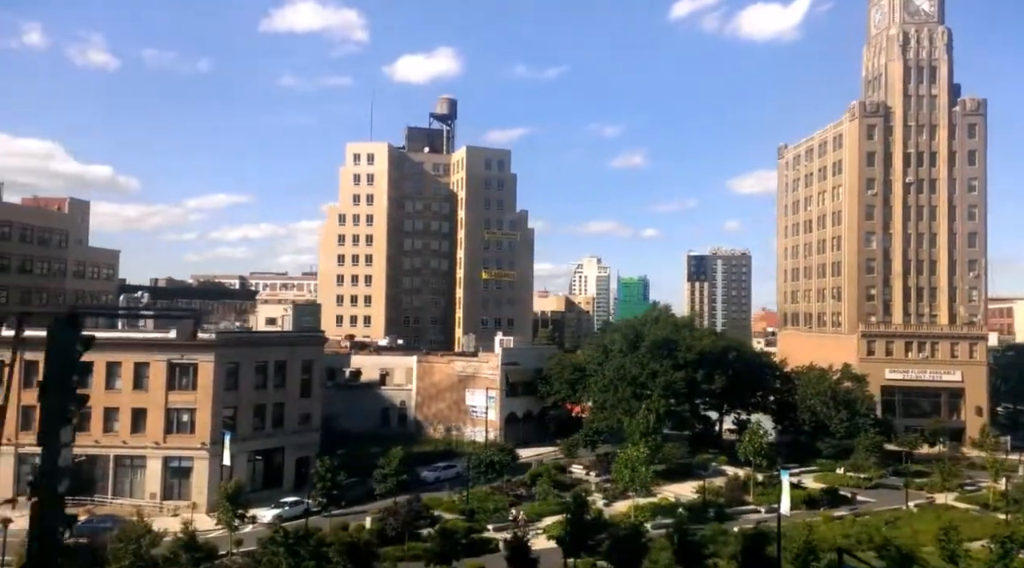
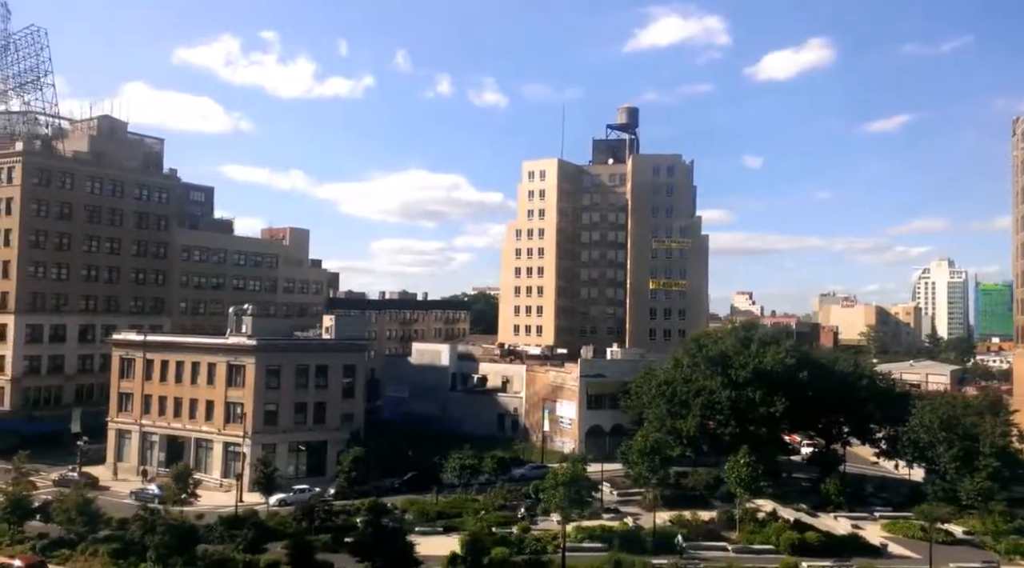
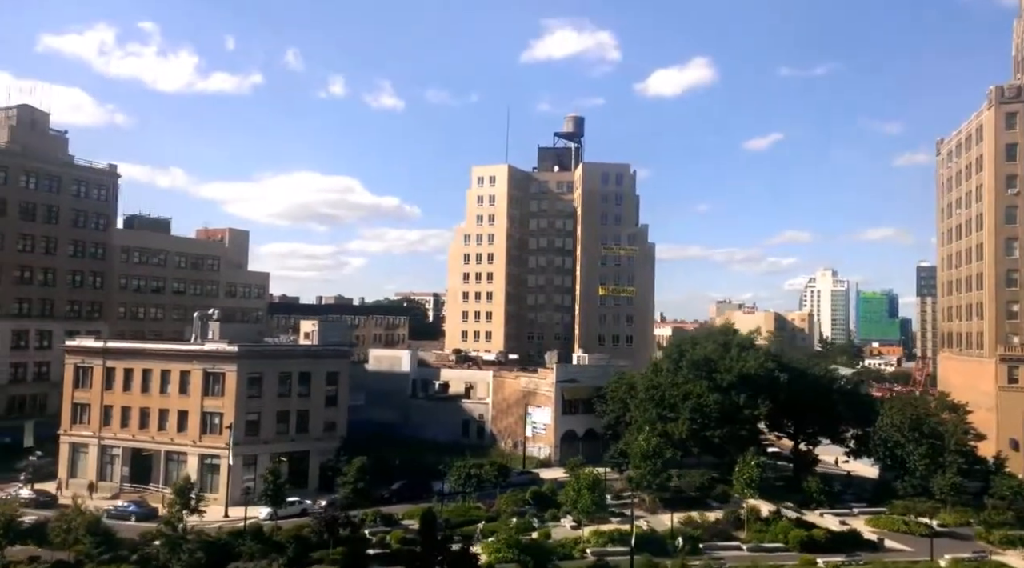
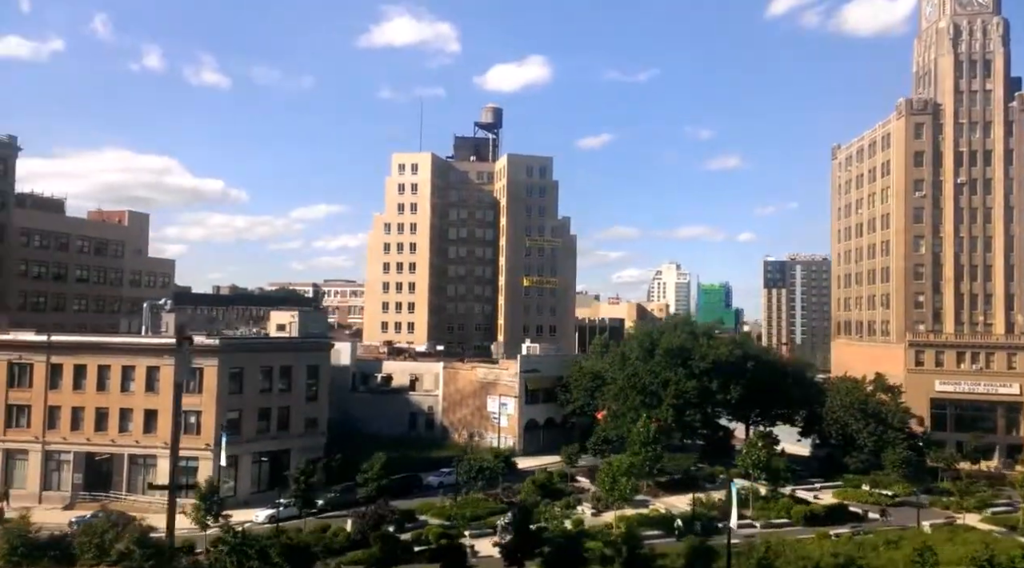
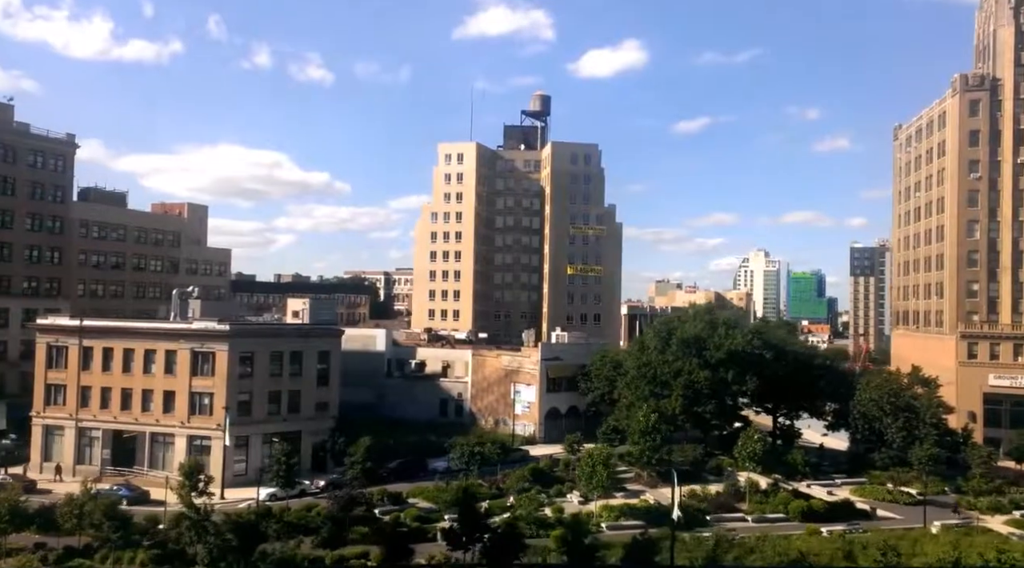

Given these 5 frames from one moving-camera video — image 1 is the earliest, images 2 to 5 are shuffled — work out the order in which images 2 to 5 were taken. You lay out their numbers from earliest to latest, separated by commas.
4, 5, 3, 2
